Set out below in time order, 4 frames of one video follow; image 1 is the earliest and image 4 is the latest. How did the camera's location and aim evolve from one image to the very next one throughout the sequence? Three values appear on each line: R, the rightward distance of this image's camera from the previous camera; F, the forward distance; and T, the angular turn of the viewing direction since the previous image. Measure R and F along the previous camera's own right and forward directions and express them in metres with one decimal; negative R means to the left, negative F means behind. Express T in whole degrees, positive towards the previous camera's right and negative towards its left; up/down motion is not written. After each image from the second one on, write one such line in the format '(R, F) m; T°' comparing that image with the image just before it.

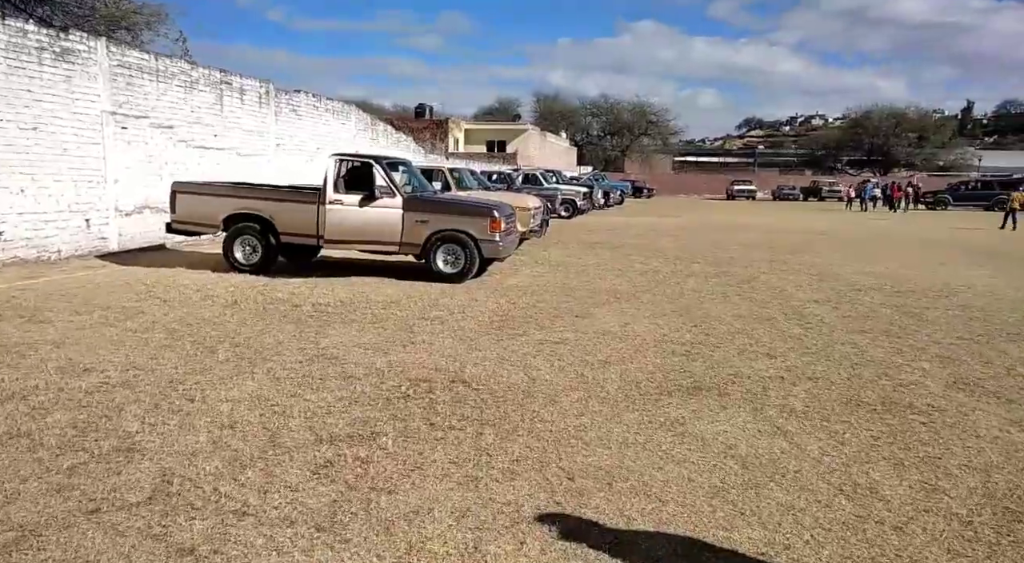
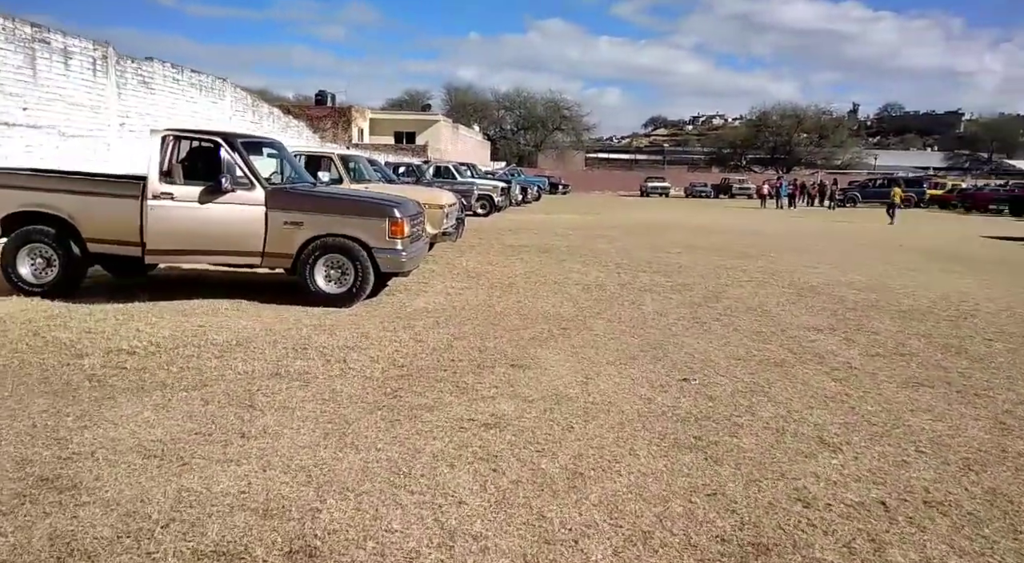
(+0.1, +2.5) m; +7°
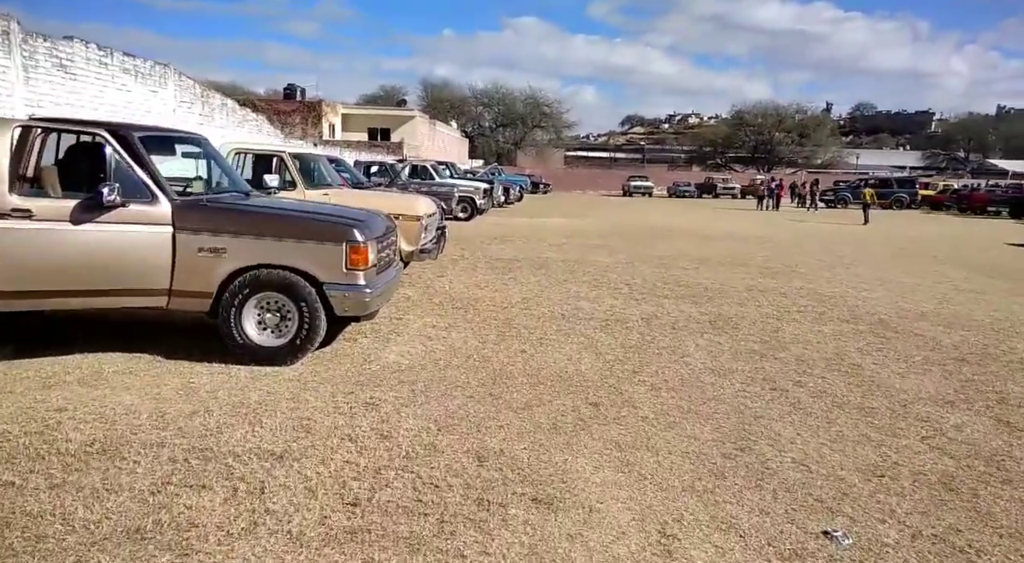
(-0.2, +2.1) m; +2°
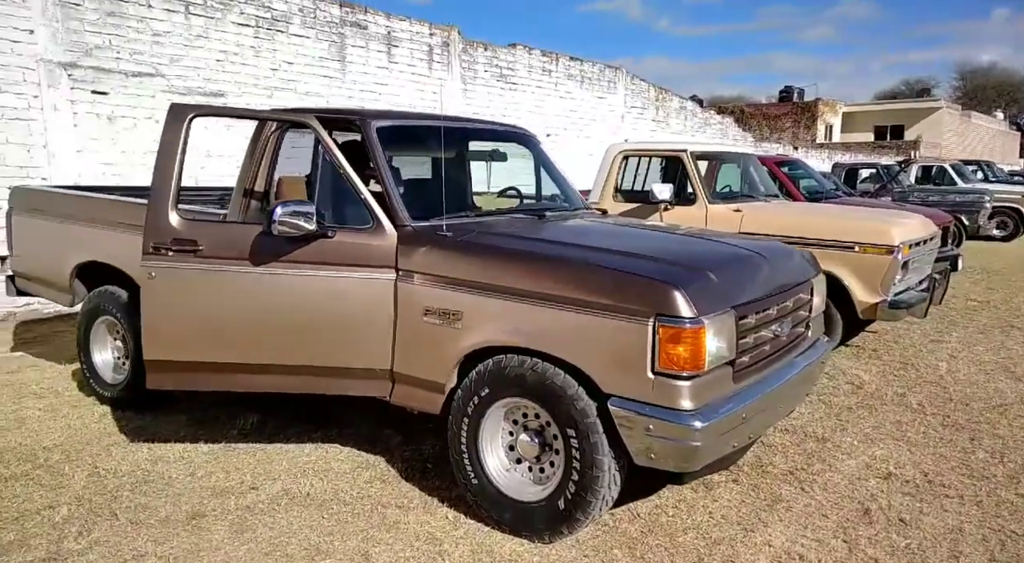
(-0.2, +3.2) m; -40°
